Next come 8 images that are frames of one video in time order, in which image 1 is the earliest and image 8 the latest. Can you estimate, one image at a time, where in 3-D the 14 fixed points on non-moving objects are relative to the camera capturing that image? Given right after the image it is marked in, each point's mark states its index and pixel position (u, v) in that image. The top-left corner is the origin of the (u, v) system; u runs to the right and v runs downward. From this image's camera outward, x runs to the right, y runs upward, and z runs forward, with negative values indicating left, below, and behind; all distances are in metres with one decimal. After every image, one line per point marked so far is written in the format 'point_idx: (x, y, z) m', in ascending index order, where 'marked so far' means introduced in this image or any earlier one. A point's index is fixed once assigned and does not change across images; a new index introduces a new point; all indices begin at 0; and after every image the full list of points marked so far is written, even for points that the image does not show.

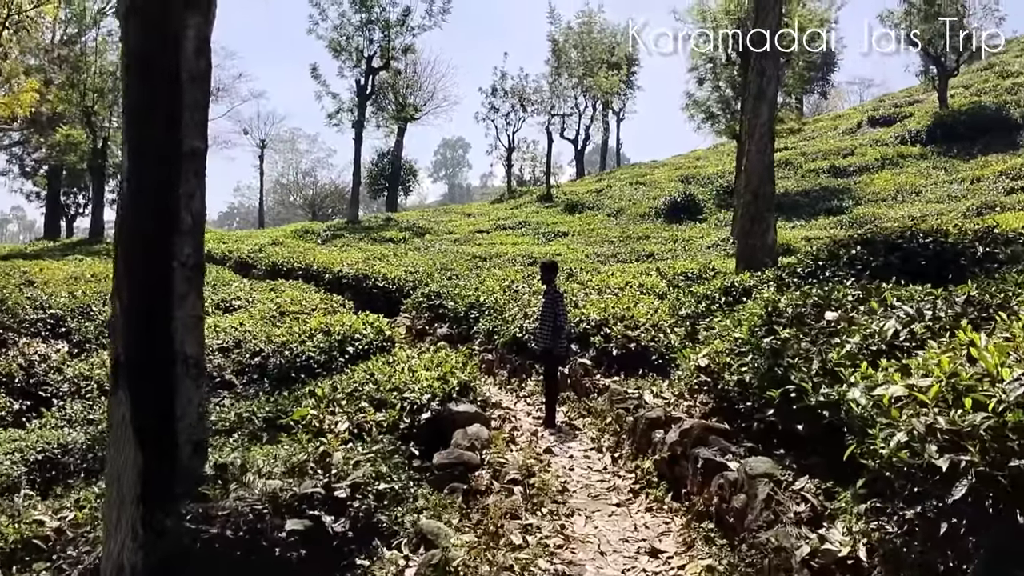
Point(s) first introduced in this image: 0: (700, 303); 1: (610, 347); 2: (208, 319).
0: (+2.0, -0.2, +10.9) m
1: (+1.0, -0.6, +10.5) m
2: (-4.5, -0.5, +15.3) m
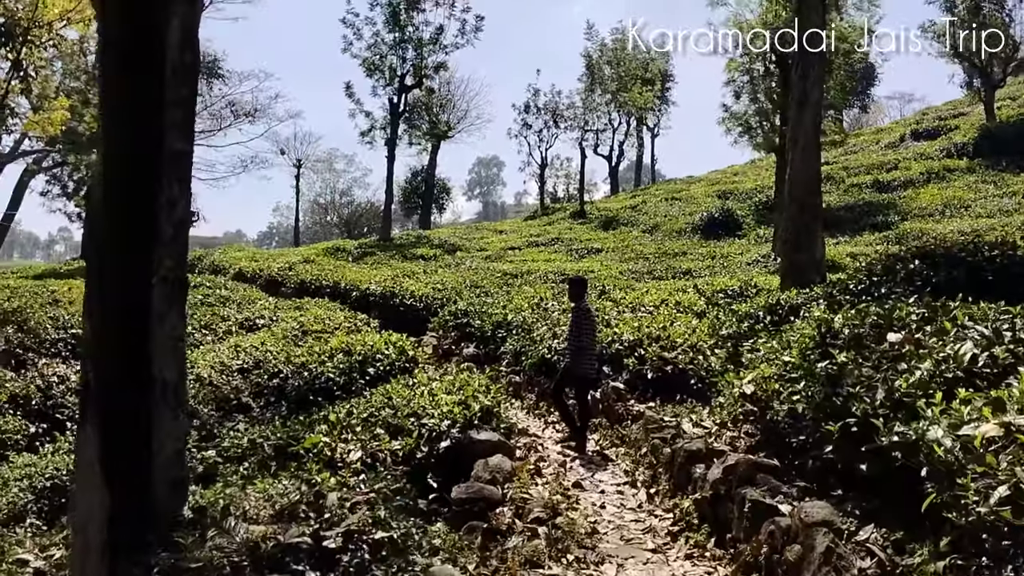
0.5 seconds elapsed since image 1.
0: (+2.3, -0.3, +10.2) m
1: (+1.3, -0.8, +9.8) m
2: (-4.0, -0.7, +14.8) m
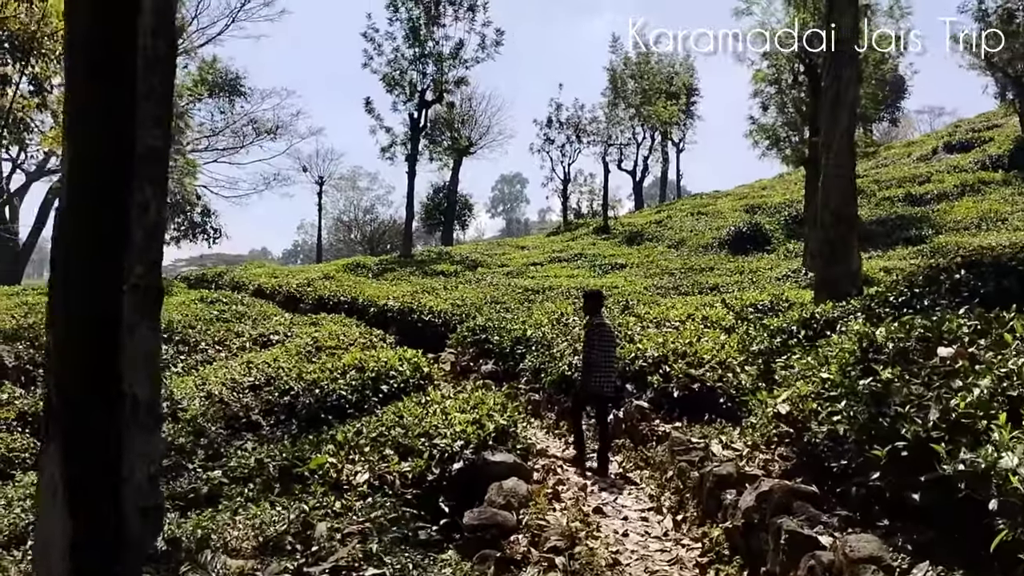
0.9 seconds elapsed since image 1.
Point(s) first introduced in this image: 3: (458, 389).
0: (+2.4, -0.5, +9.7) m
1: (+1.4, -0.9, +9.3) m
2: (-3.8, -0.9, +14.4) m
3: (-0.6, -1.1, +11.3) m
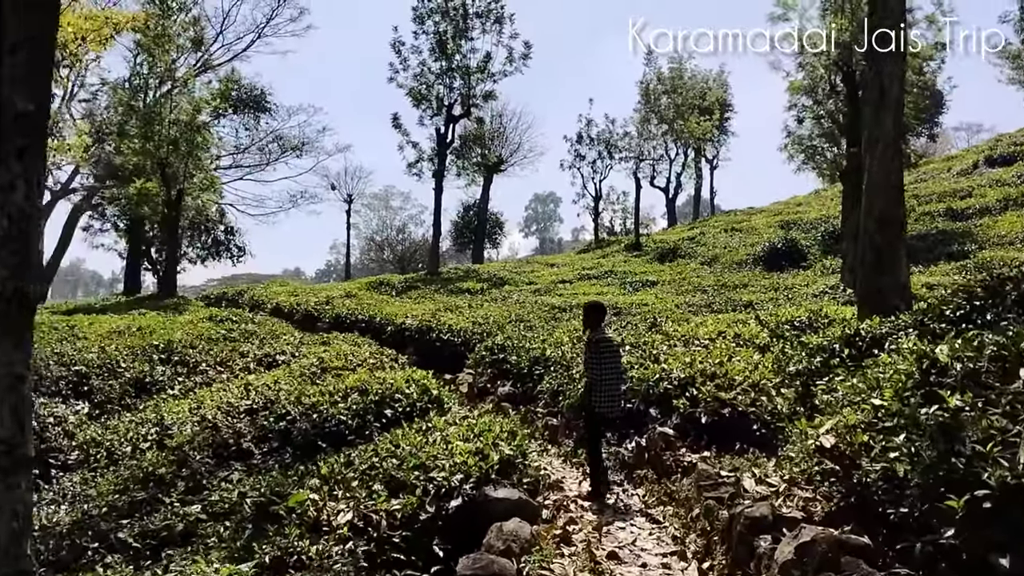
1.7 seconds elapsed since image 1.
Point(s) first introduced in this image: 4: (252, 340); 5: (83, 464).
0: (+2.5, -0.6, +8.7) m
1: (+1.5, -1.0, +8.4) m
2: (-3.5, -1.2, +13.6) m
3: (-0.4, -1.3, +10.4) m
4: (-4.2, -0.8, +16.6) m
5: (-4.5, -1.9, +11.0) m
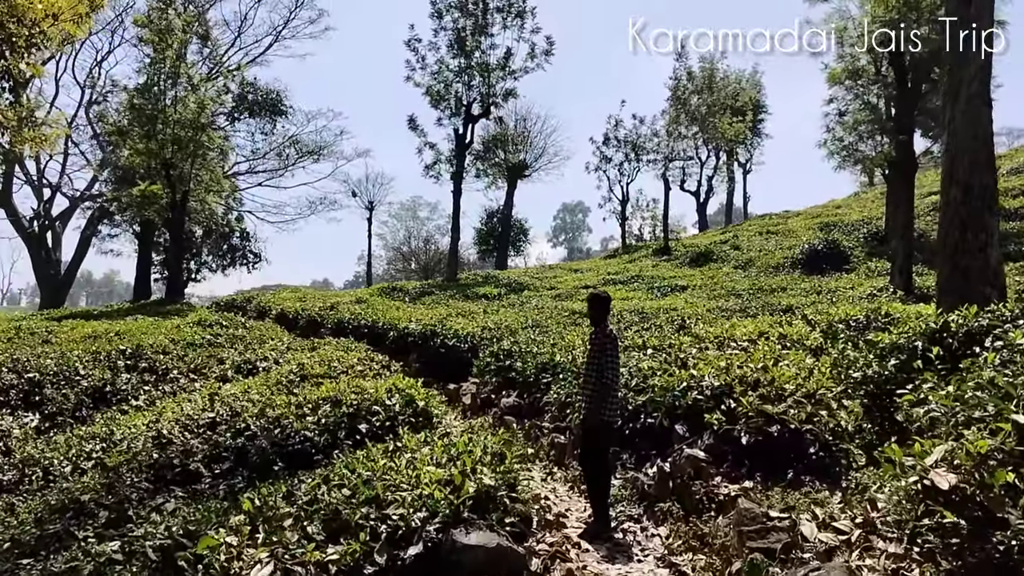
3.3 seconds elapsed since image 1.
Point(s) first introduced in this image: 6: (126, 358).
0: (+2.5, -0.5, +6.9) m
1: (+1.4, -0.9, +6.6) m
2: (-3.4, -1.1, +12.0) m
3: (-0.5, -1.2, +8.7) m
4: (-4.0, -0.8, +15.0) m
5: (-4.5, -1.8, +9.4) m
6: (-4.9, -0.9, +13.1) m
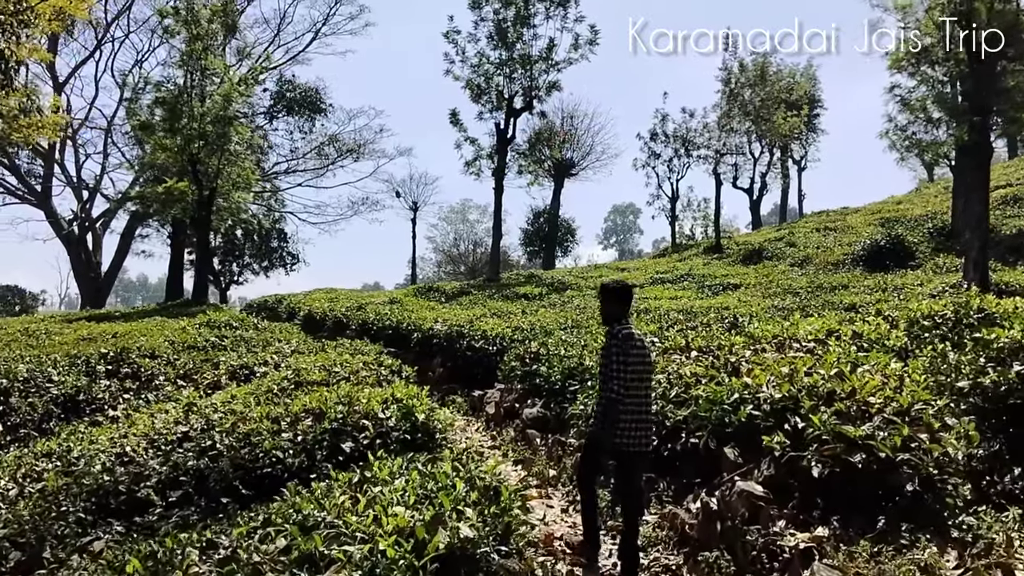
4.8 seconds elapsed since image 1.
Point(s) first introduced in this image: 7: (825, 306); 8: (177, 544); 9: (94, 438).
0: (+2.5, -0.4, +5.2) m
1: (+1.4, -0.8, +5.0) m
2: (-3.2, -1.1, +10.6) m
3: (-0.4, -1.1, +7.2) m
4: (-3.6, -0.8, +13.6) m
5: (-4.4, -1.7, +8.1) m
6: (-4.6, -0.9, +11.8) m
7: (+5.0, -0.3, +16.8) m
8: (-1.6, -1.3, +5.1) m
9: (-3.8, -1.3, +9.4) m
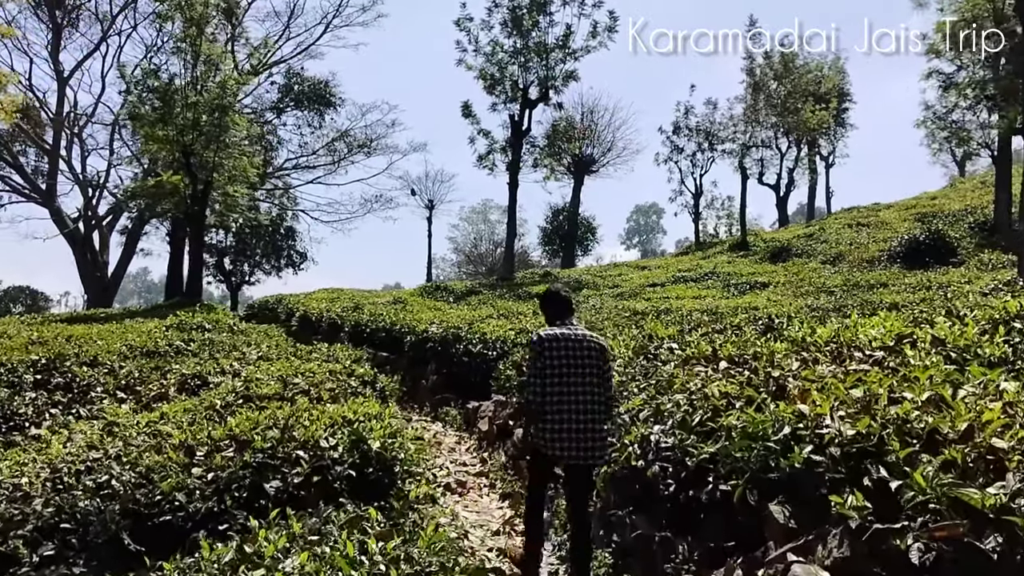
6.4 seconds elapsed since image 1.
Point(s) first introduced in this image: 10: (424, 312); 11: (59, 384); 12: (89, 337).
0: (+2.3, -0.3, +3.5) m
1: (+1.2, -0.8, +3.3) m
2: (-3.2, -1.0, +9.0) m
3: (-0.5, -1.1, +5.5) m
4: (-3.6, -0.8, +12.0) m
5: (-4.5, -1.7, +6.5) m
6: (-4.7, -0.8, +10.2) m
7: (+5.1, -0.2, +15.0) m
8: (-1.8, -1.2, +3.5) m
9: (-3.9, -1.3, +7.8) m
10: (-1.6, -0.5, +19.1) m
11: (-4.4, -0.9, +10.0) m
12: (-5.4, -0.6, +13.4) m
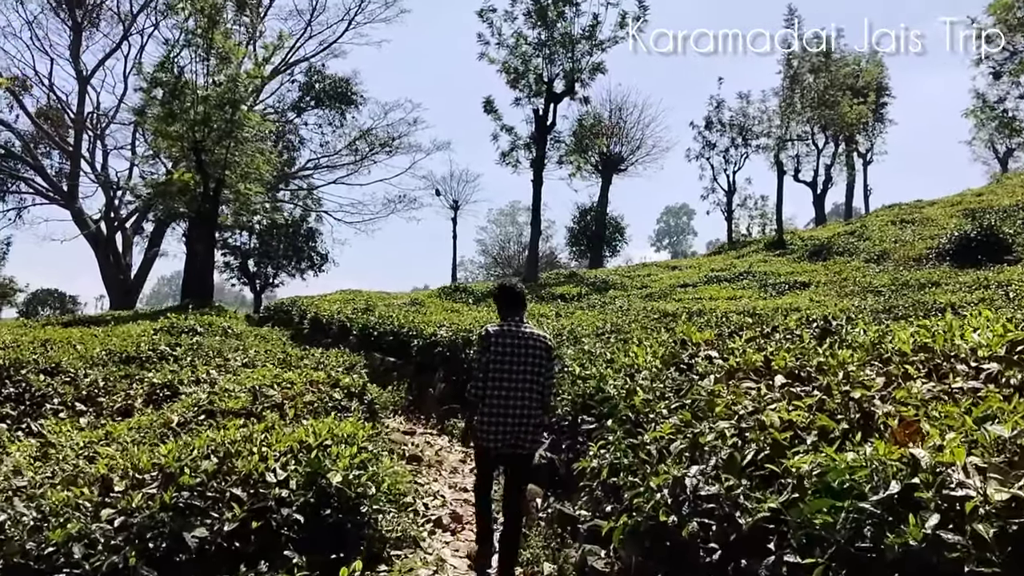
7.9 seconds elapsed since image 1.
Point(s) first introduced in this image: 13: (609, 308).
0: (+2.2, -0.3, +2.1) m
1: (+1.1, -0.7, +1.9) m
2: (-3.2, -1.0, +7.7) m
3: (-0.5, -1.0, +4.2) m
4: (-3.4, -0.7, +10.8) m
5: (-4.5, -1.7, +5.3) m
6: (-4.5, -0.8, +9.0) m
7: (+5.4, -0.2, +13.5) m
8: (-1.9, -1.2, +2.2) m
9: (-3.8, -1.3, +6.5) m
10: (-1.2, -0.5, +17.8) m
11: (-4.2, -0.9, +8.8) m
12: (-5.2, -0.6, +12.2) m
13: (+1.7, -0.4, +18.9) m
